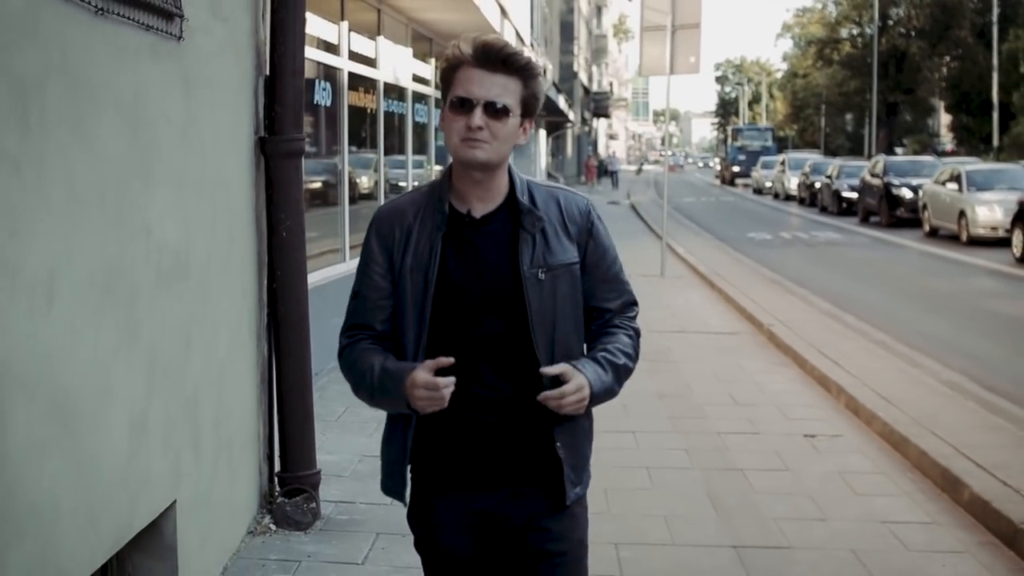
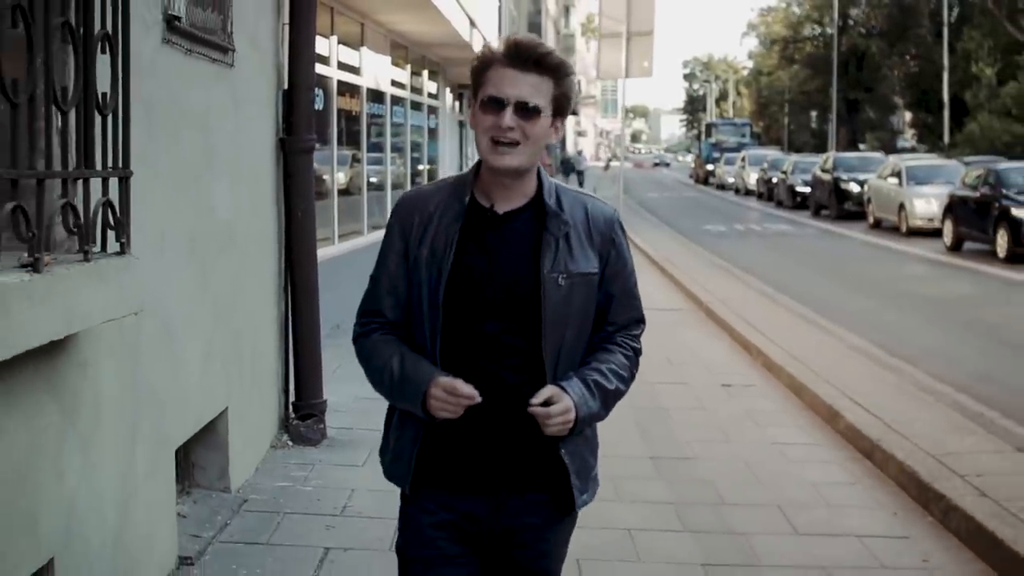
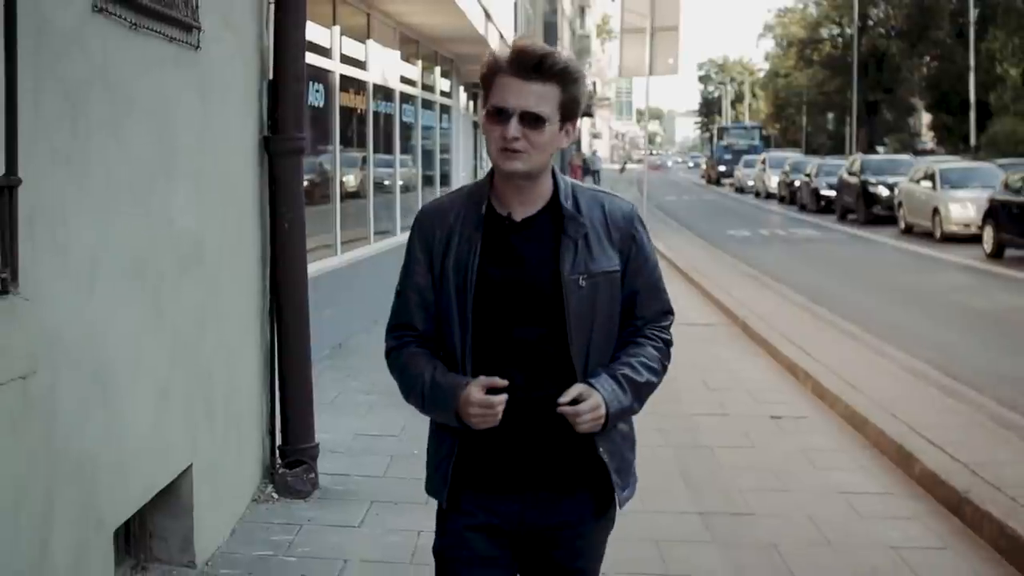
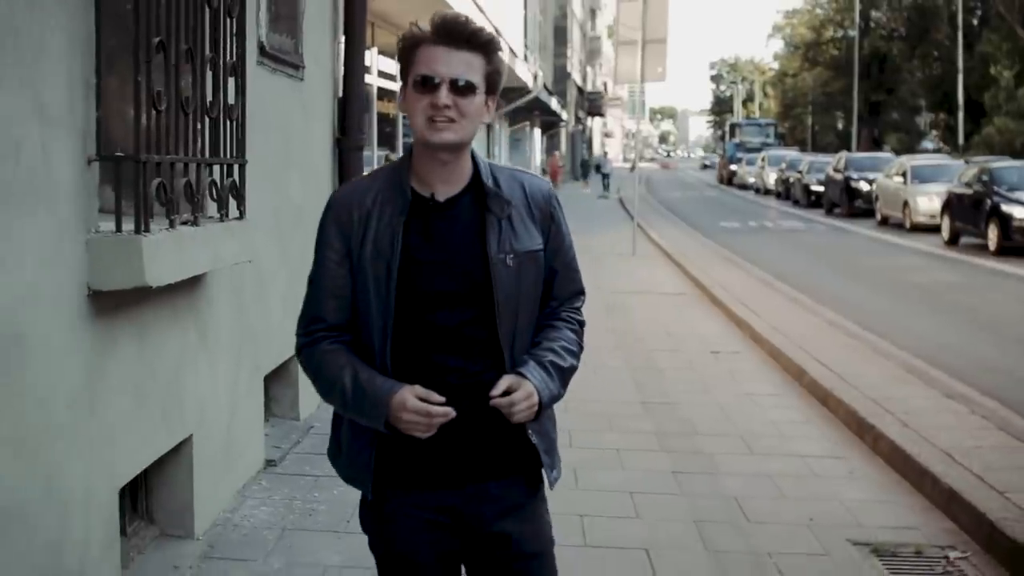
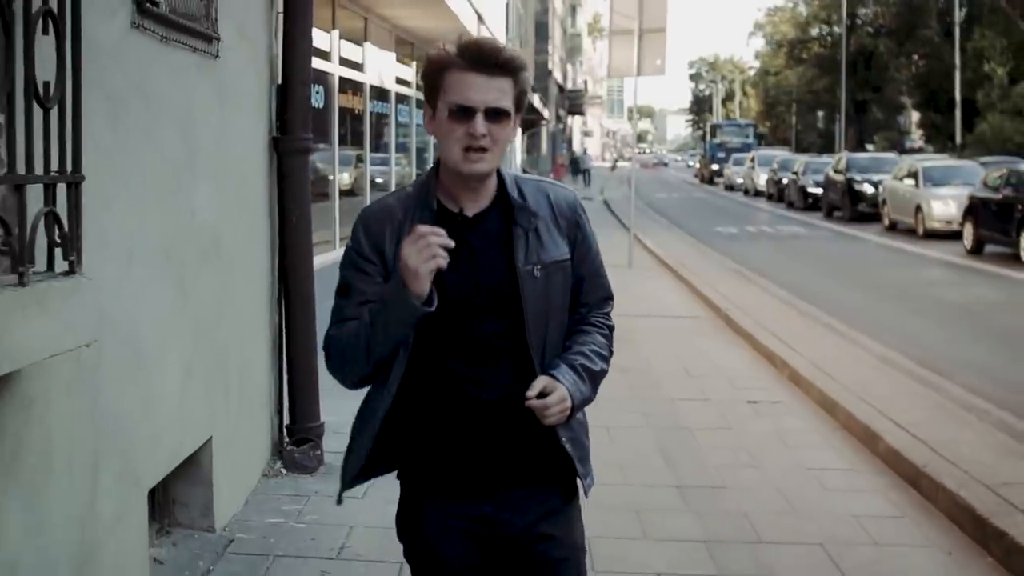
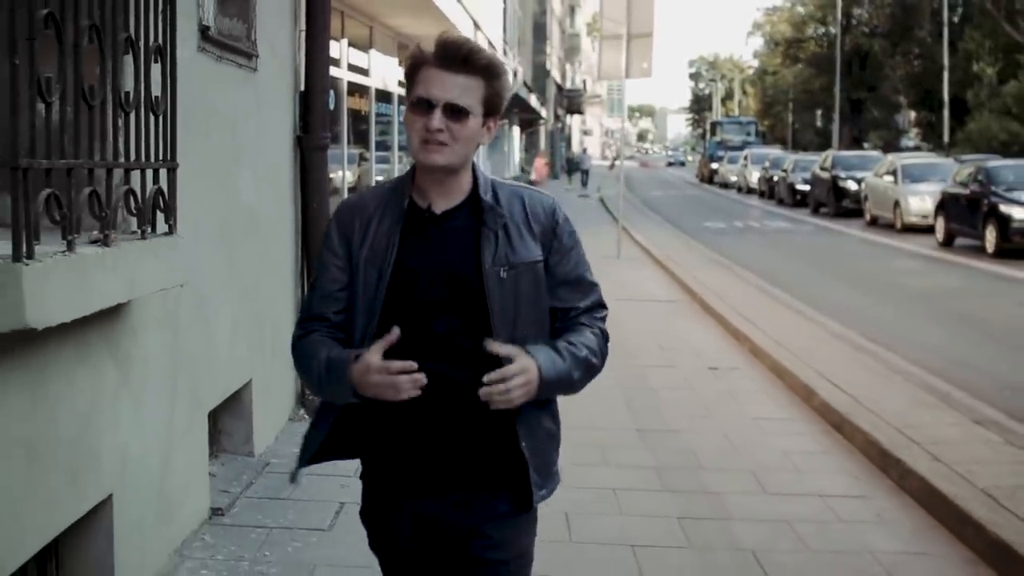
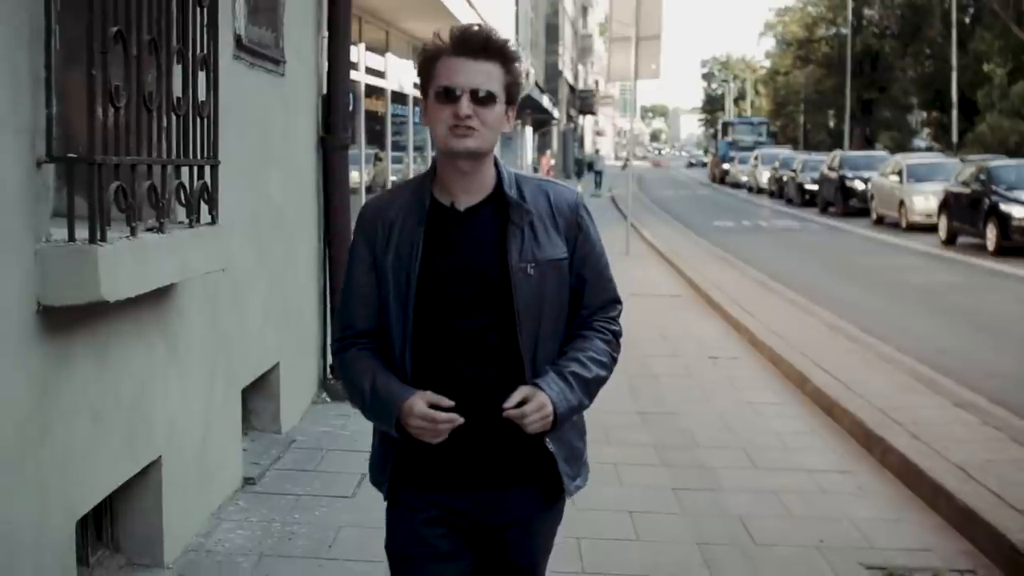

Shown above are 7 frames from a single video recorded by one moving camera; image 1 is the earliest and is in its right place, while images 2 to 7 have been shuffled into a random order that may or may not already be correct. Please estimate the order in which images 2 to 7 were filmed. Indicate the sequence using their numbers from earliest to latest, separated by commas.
3, 5, 2, 6, 7, 4
